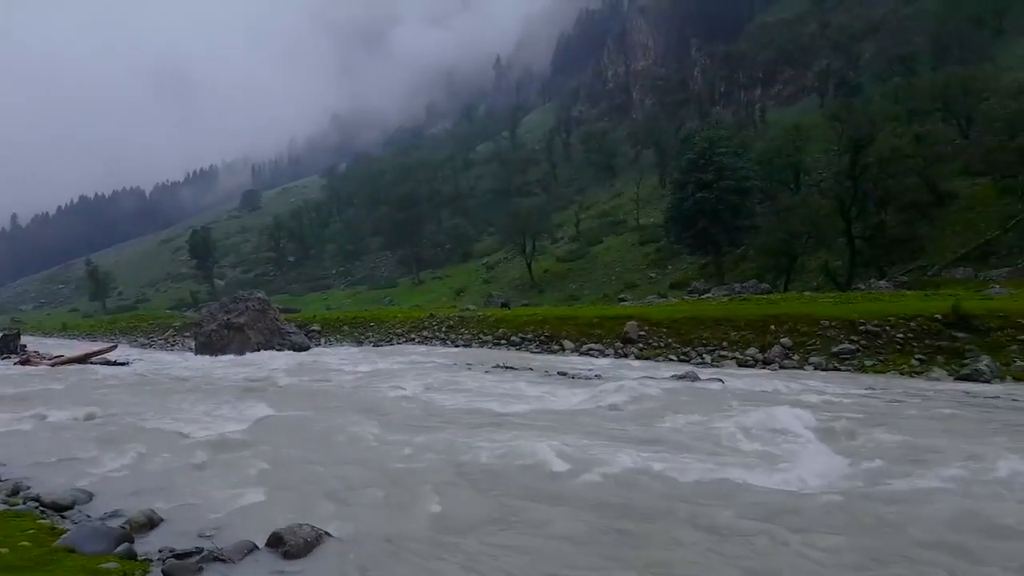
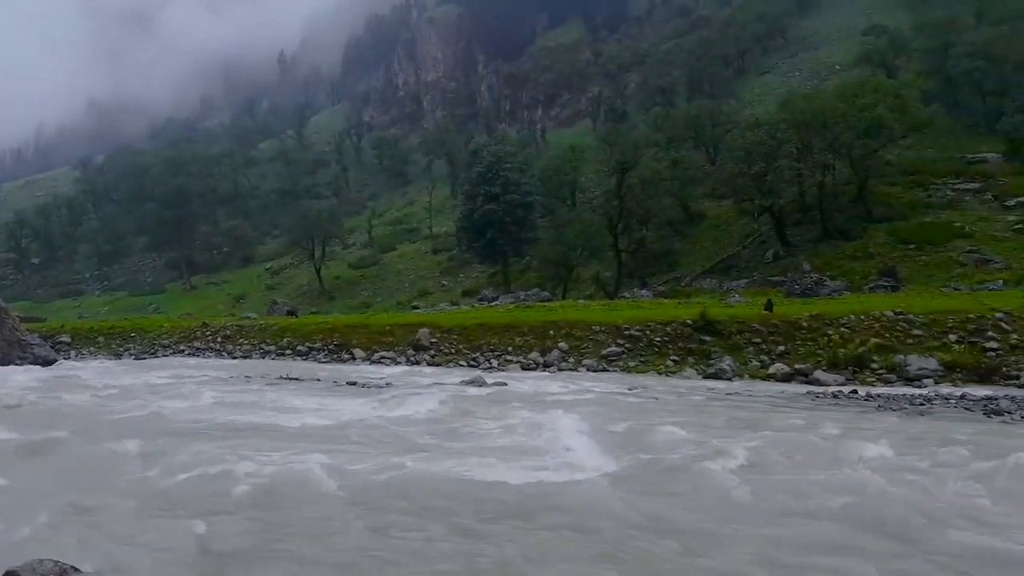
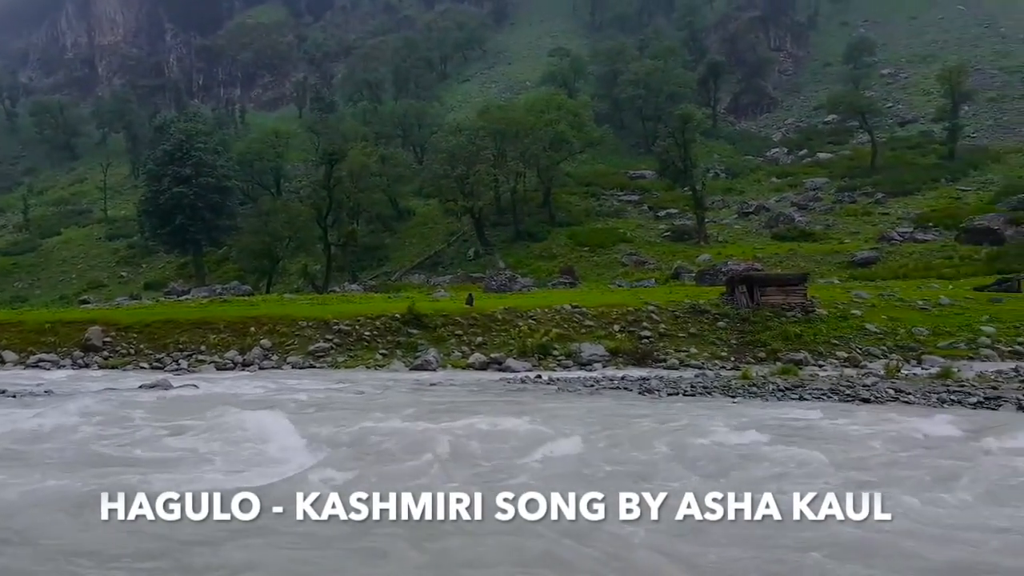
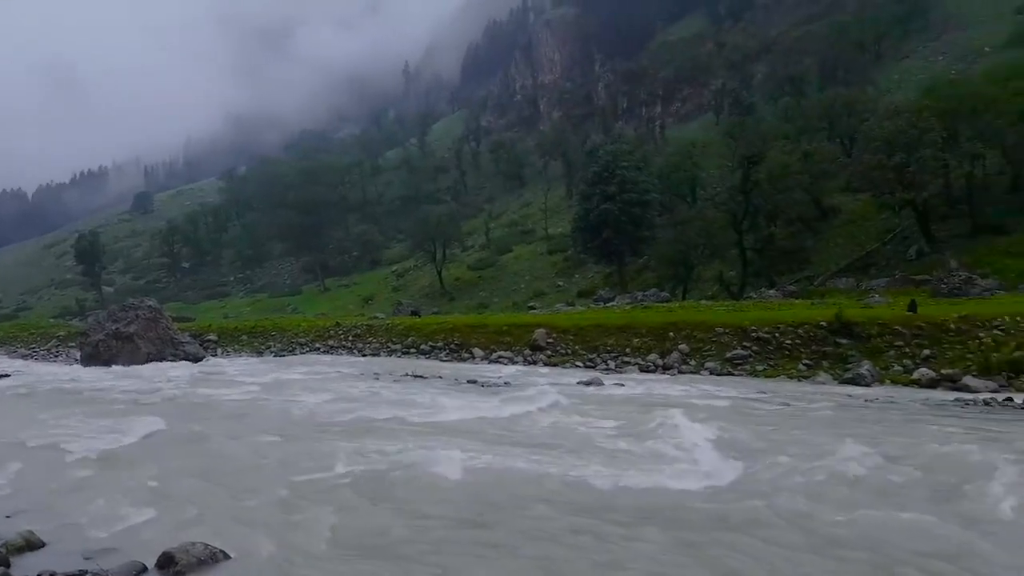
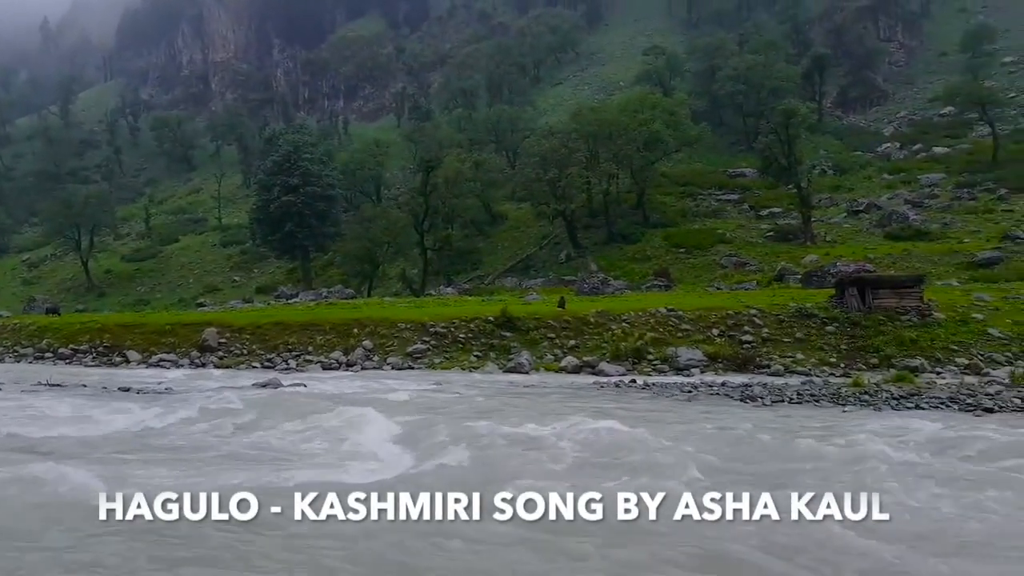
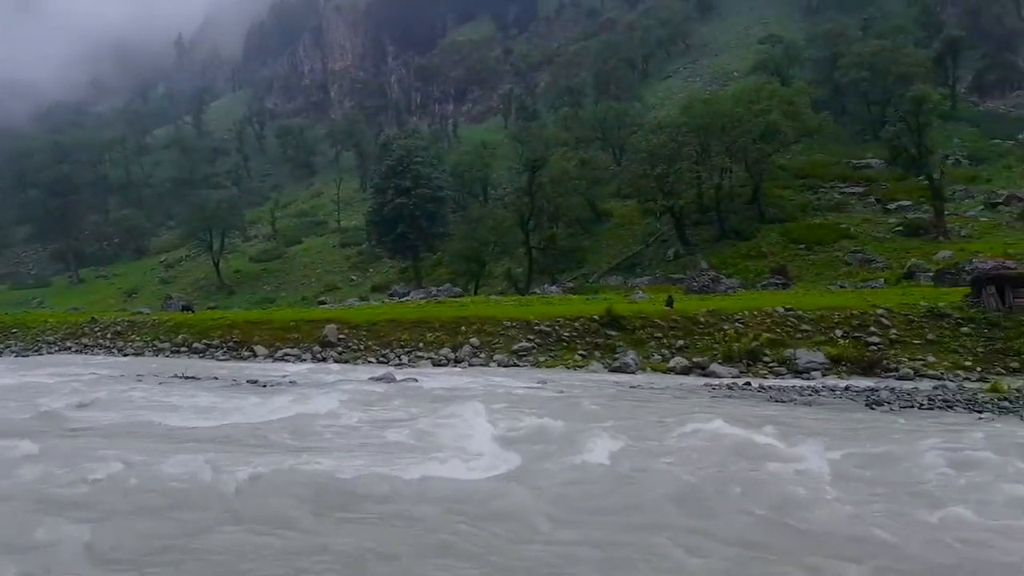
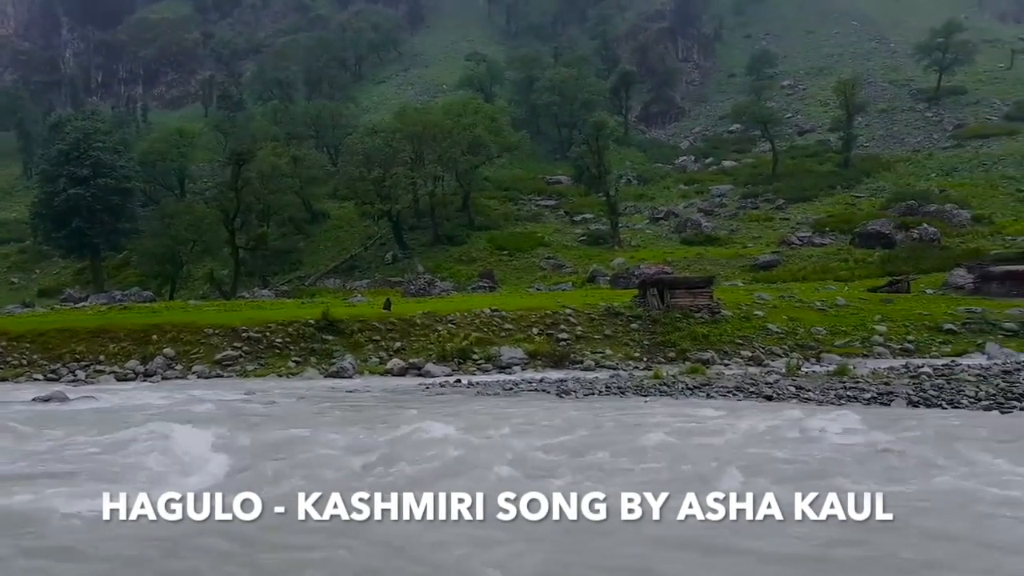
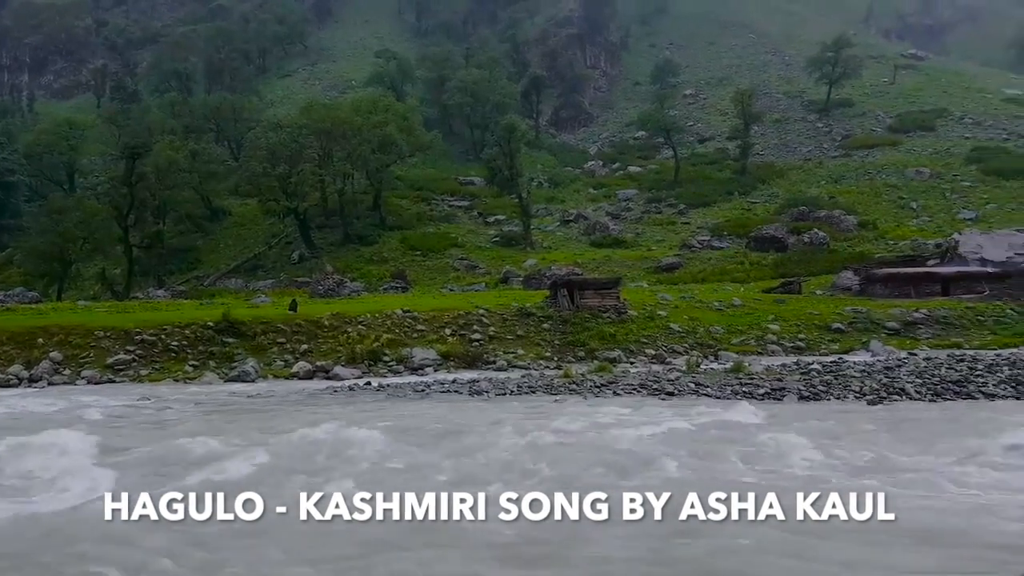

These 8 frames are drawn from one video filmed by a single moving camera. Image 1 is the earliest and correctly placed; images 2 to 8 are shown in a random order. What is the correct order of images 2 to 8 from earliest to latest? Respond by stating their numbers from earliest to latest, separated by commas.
4, 2, 6, 5, 3, 7, 8
